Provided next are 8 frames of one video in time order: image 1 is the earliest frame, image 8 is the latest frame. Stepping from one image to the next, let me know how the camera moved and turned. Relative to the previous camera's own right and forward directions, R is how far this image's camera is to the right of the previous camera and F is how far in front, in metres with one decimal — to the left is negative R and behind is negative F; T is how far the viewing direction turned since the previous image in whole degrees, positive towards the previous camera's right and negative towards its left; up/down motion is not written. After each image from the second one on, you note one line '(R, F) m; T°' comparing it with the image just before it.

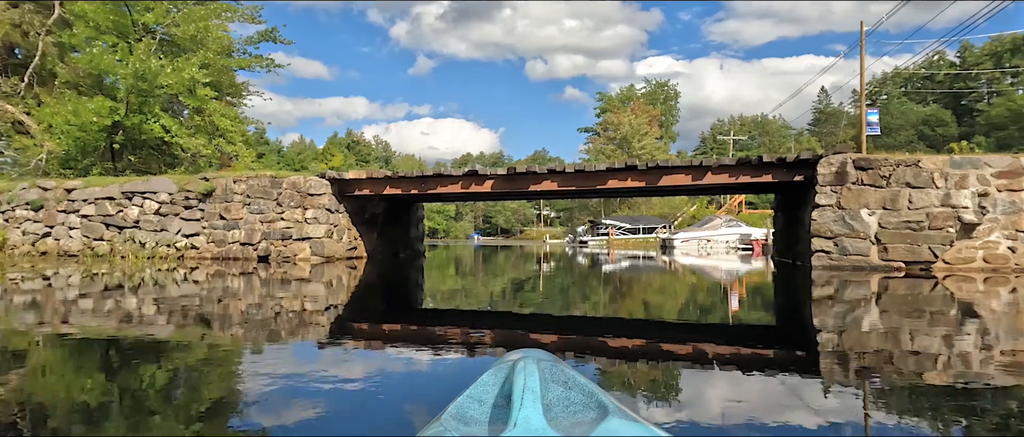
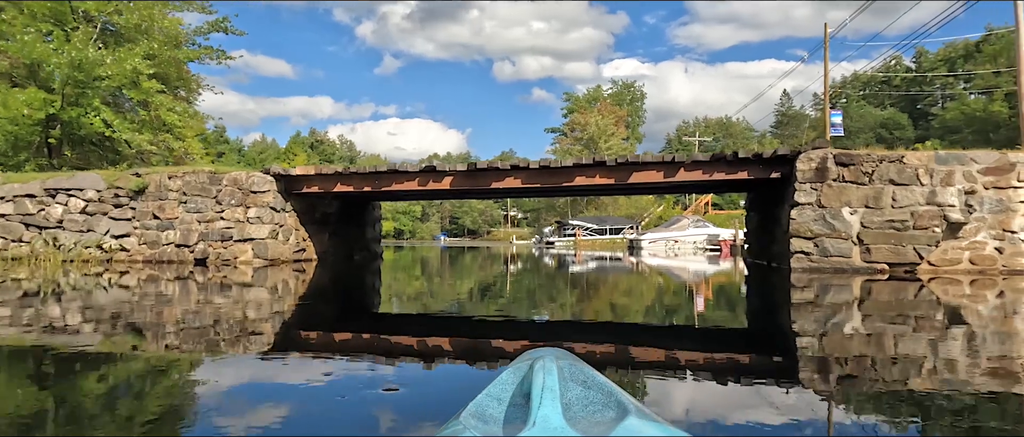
(0.0, +0.2) m; +3°
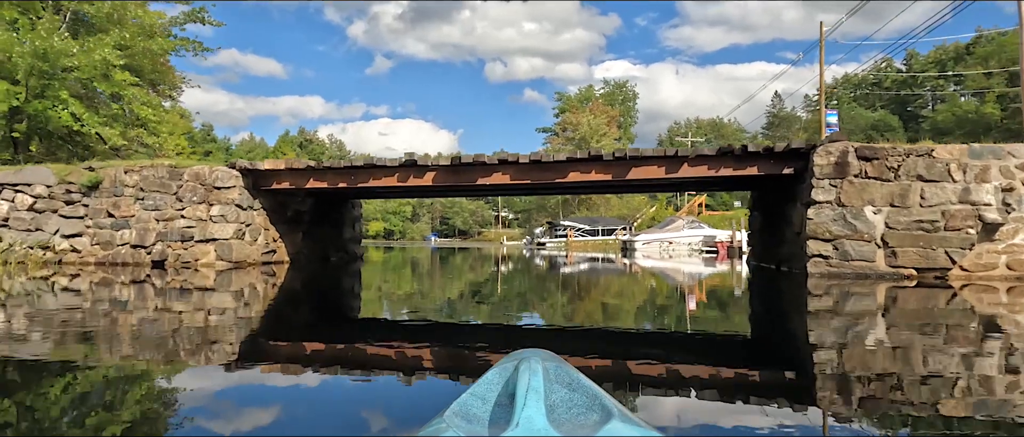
(0.0, +0.2) m; +1°
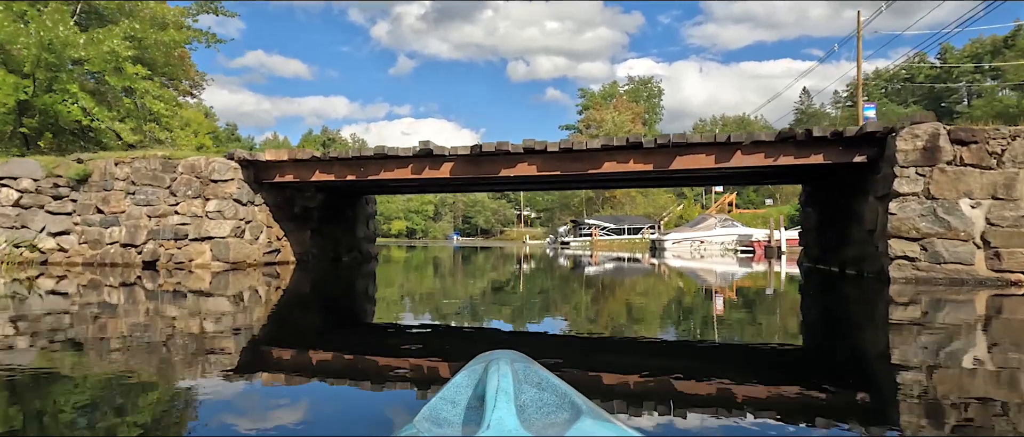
(0.0, +0.3) m; -2°
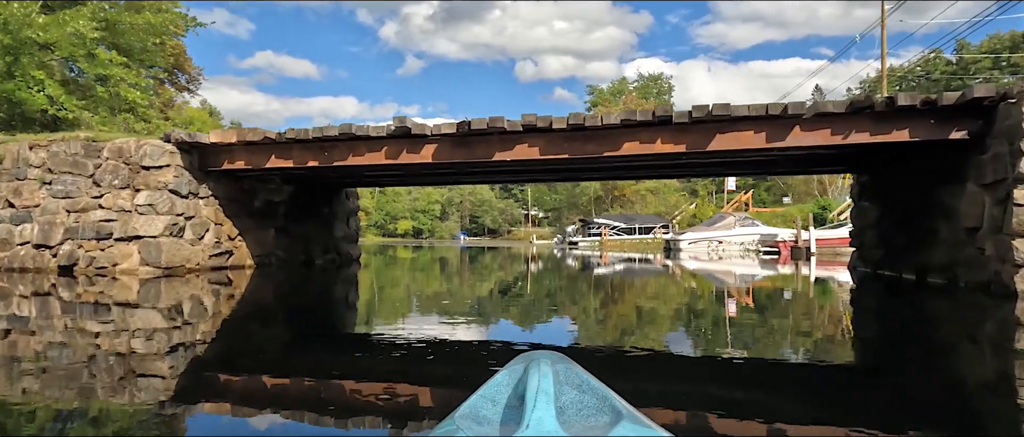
(0.0, +0.5) m; -1°
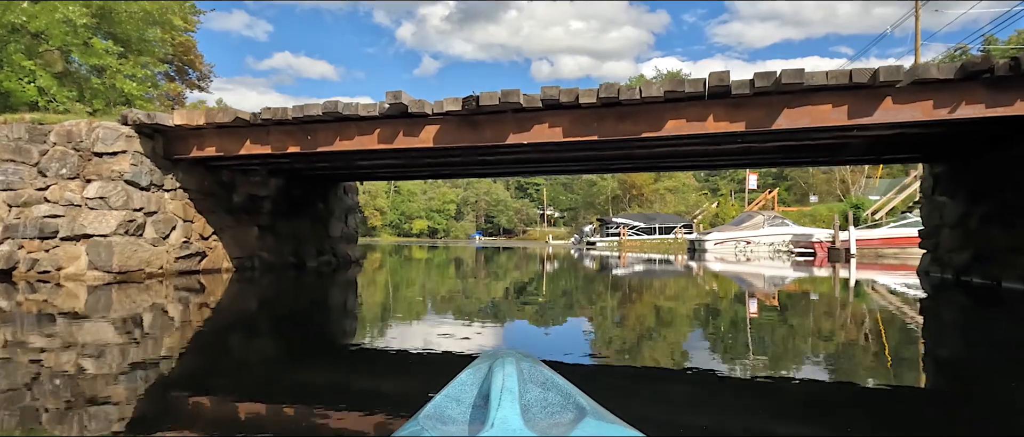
(0.0, +0.3) m; -1°
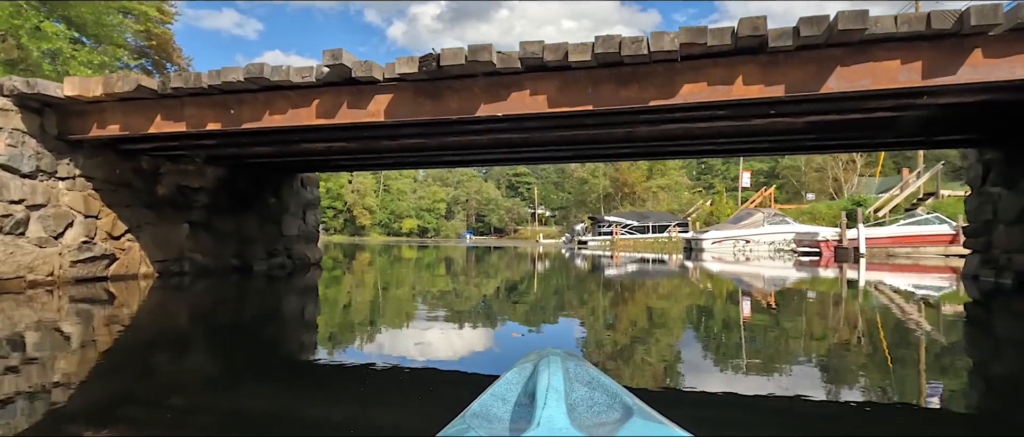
(0.0, +0.3) m; +1°
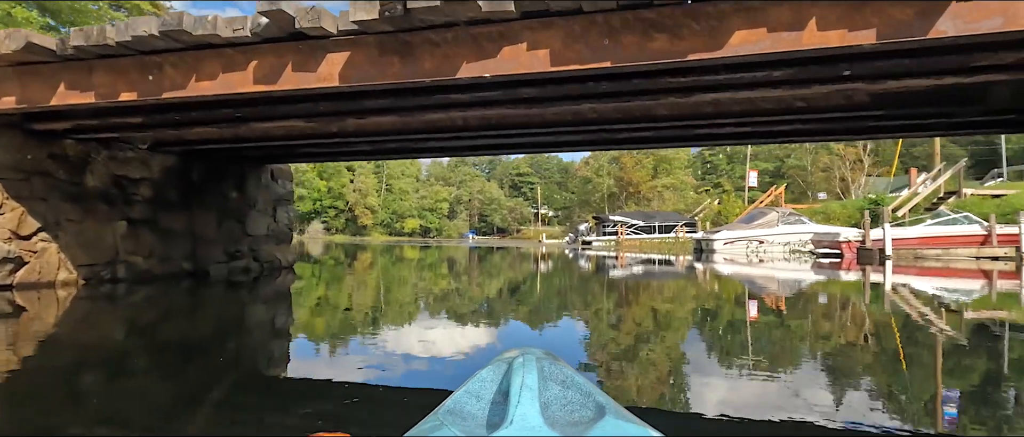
(0.0, +0.3) m; 0°
